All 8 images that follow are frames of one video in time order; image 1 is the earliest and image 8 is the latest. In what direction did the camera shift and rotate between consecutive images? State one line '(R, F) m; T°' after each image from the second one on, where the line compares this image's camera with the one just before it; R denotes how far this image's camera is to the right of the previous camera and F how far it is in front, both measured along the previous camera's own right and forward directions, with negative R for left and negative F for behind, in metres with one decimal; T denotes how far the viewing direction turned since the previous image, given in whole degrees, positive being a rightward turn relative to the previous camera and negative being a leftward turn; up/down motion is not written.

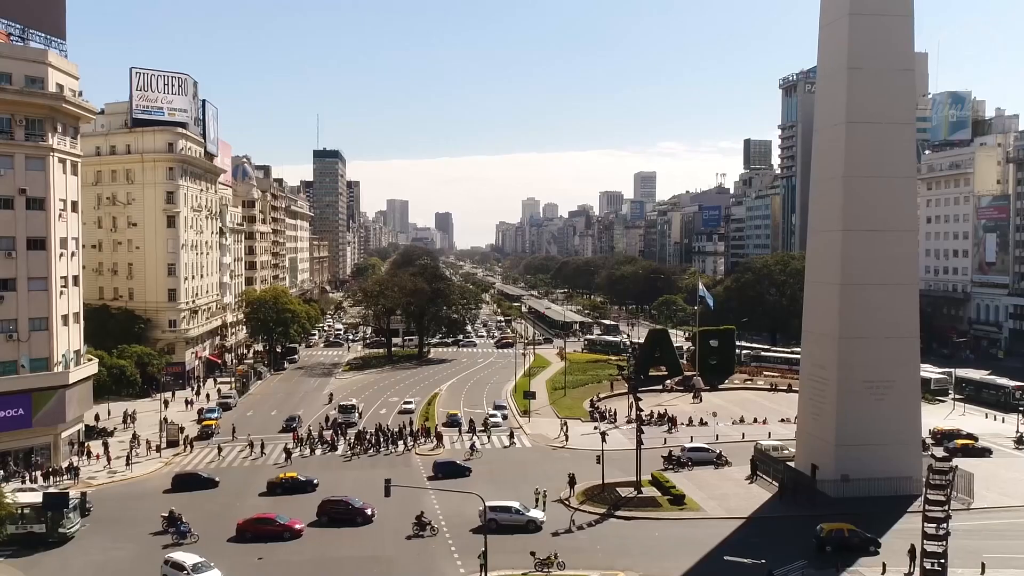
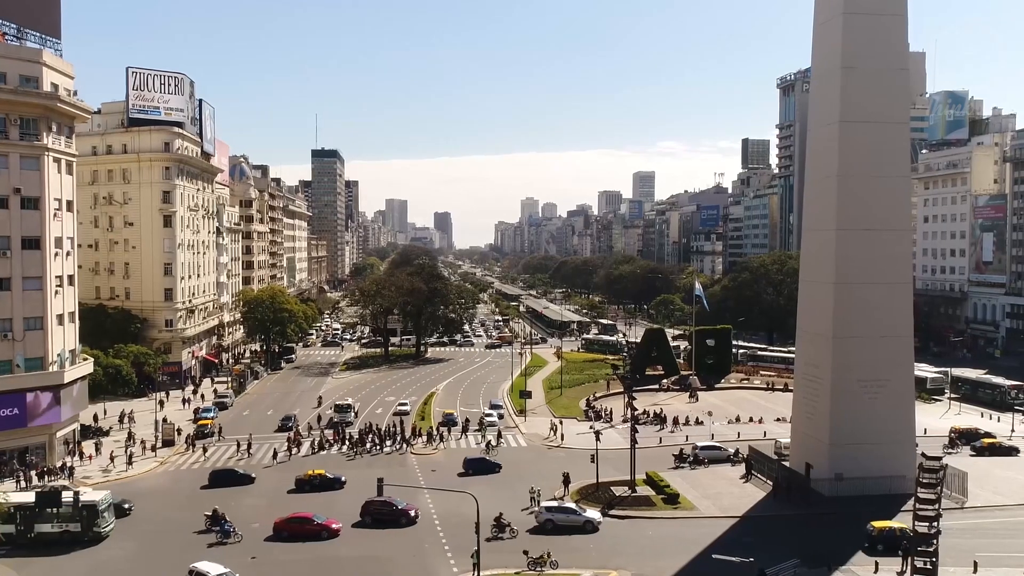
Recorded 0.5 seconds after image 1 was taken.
(+0.3, 0.0) m; 0°
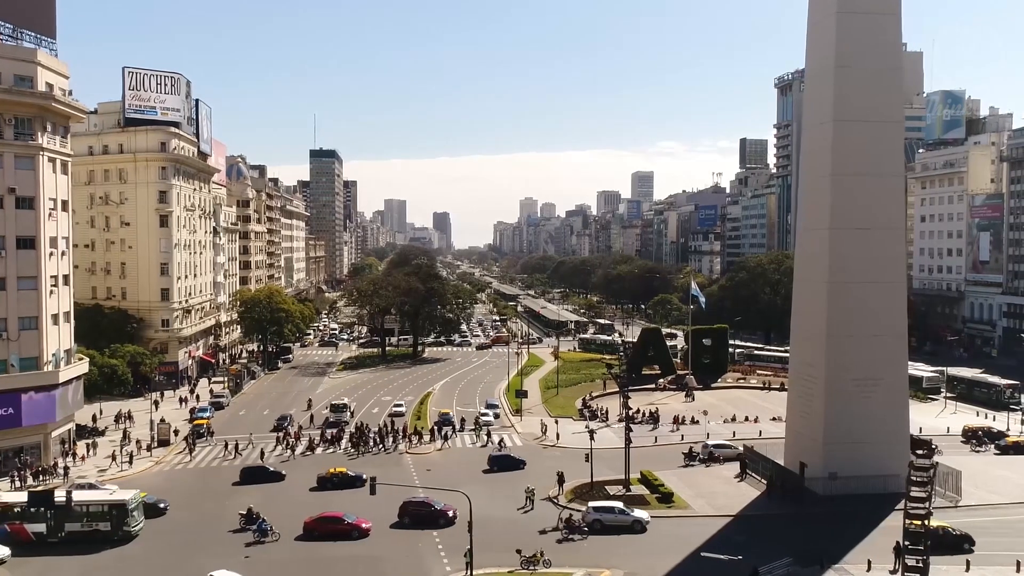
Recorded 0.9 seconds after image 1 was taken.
(+0.3, 0.0) m; 0°
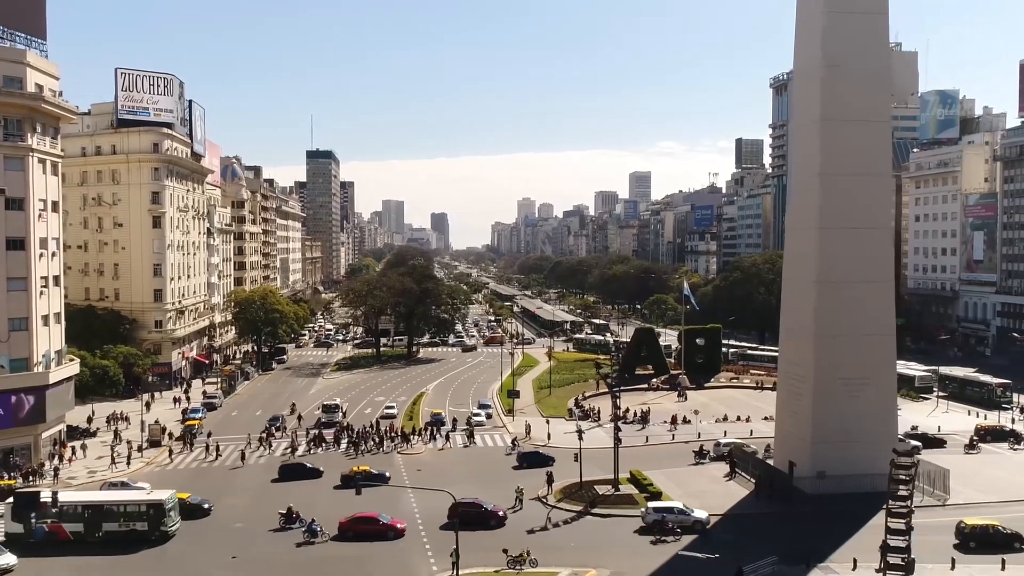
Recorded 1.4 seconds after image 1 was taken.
(+0.6, 0.0) m; 0°
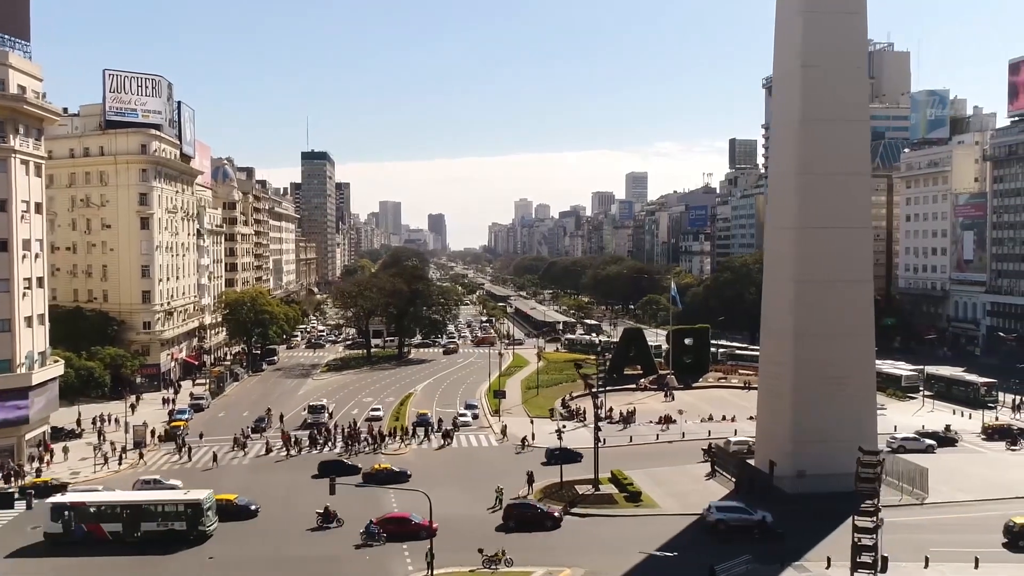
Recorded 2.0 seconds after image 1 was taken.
(+1.0, -0.1) m; 0°
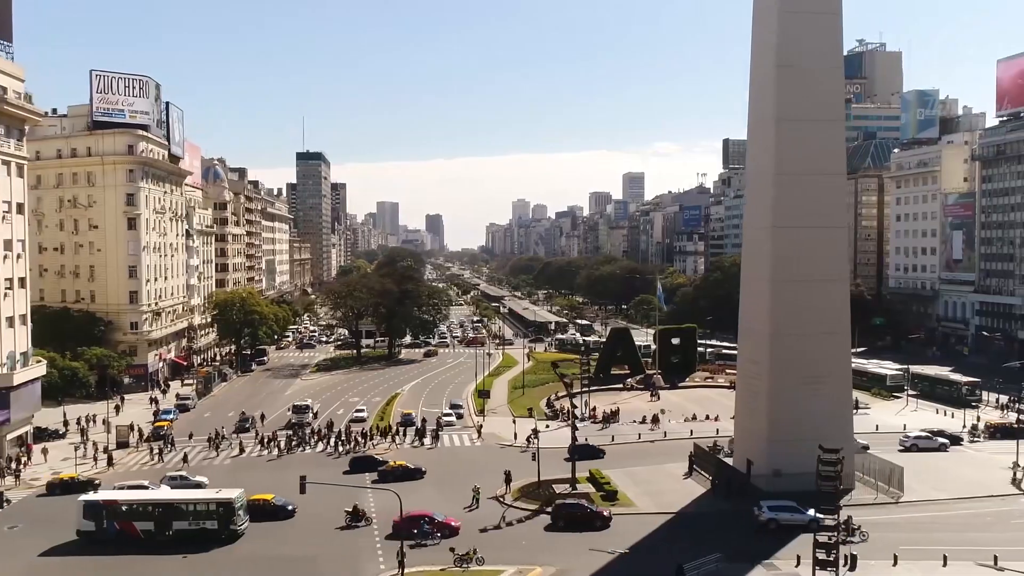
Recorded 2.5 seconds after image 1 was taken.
(+1.2, -0.1) m; 0°
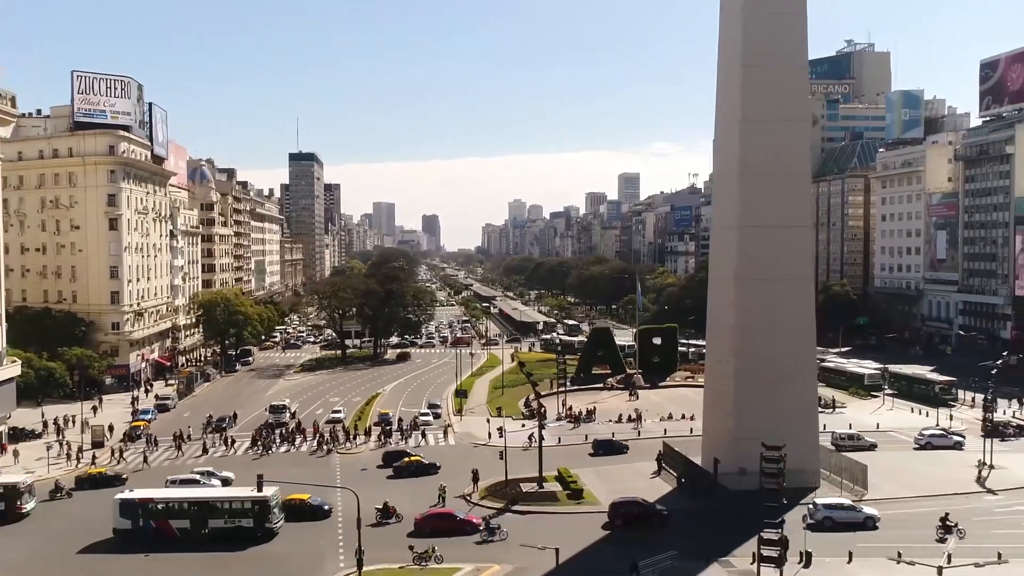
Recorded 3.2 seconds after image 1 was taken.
(+1.7, -0.2) m; 0°
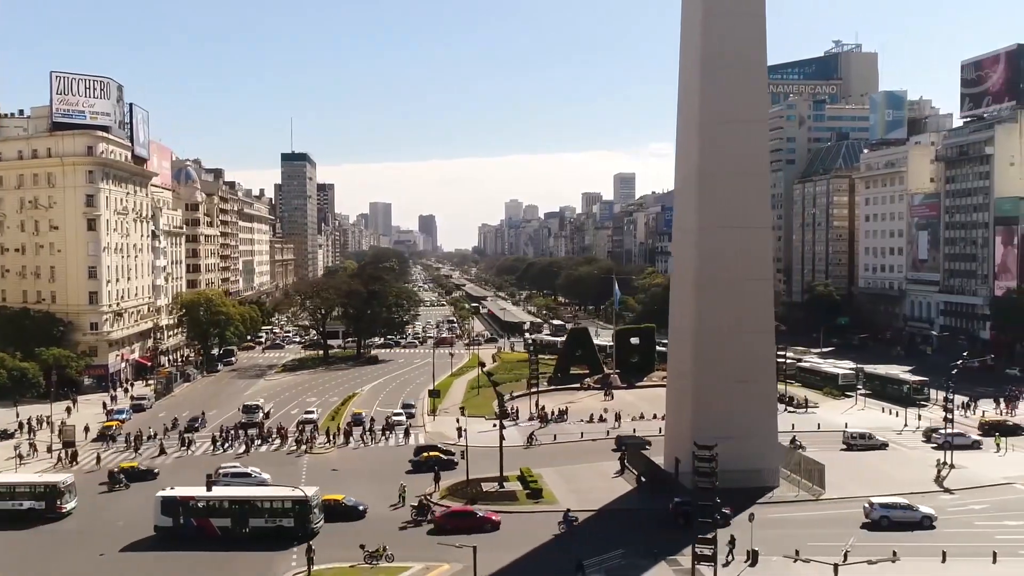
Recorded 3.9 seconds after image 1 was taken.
(+2.1, -0.2) m; 0°
